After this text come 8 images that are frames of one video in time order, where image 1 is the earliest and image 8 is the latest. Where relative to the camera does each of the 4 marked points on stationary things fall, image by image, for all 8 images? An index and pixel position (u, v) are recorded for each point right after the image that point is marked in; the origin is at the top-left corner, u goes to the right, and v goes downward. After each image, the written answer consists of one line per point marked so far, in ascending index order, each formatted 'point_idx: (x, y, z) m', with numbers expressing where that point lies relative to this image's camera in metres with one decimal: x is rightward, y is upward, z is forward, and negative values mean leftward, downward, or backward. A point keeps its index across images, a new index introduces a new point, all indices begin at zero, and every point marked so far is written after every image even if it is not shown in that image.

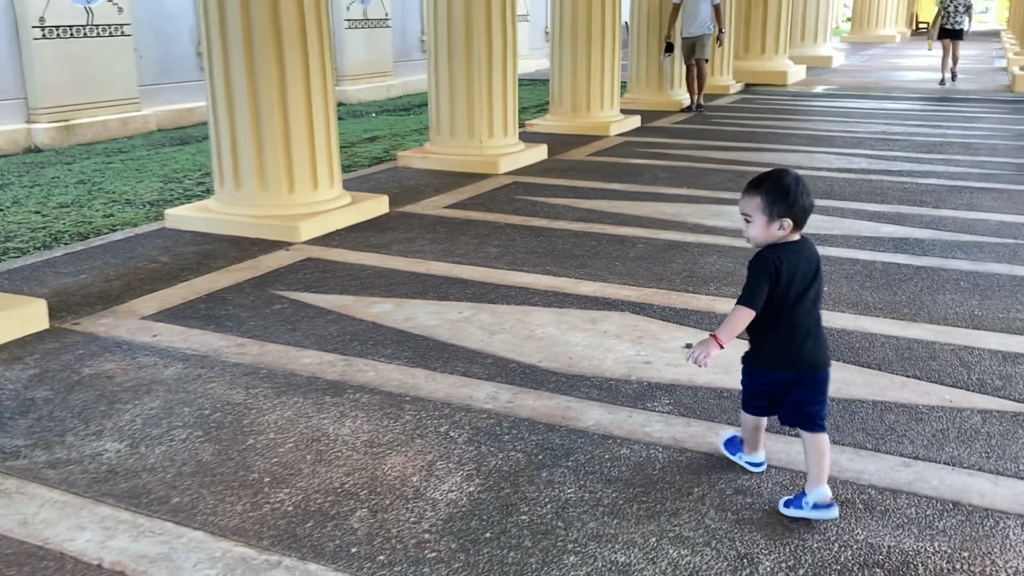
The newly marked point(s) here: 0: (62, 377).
0: (-1.6, -0.3, +3.4) m
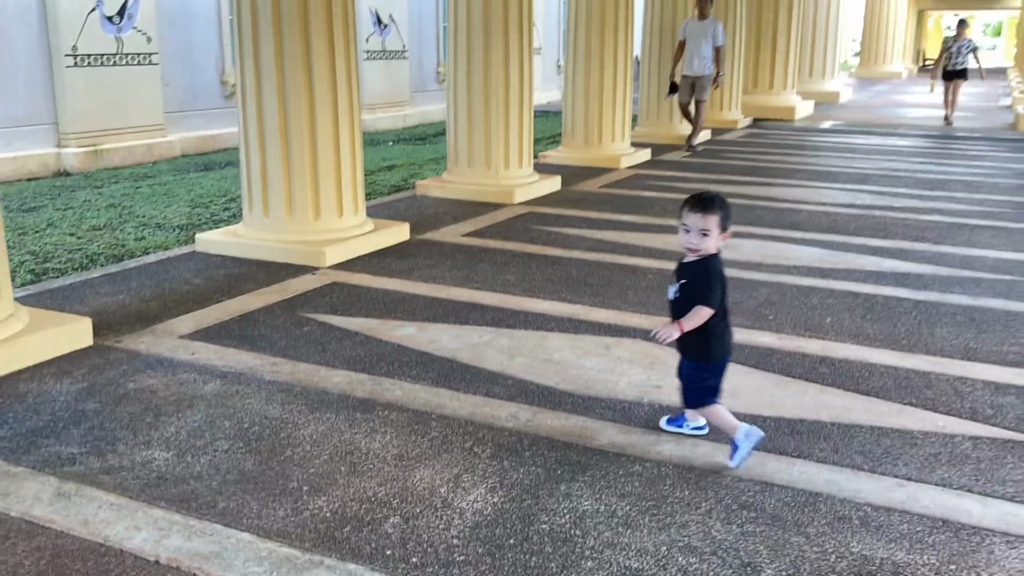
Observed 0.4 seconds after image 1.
0: (-1.5, -0.4, +3.6) m
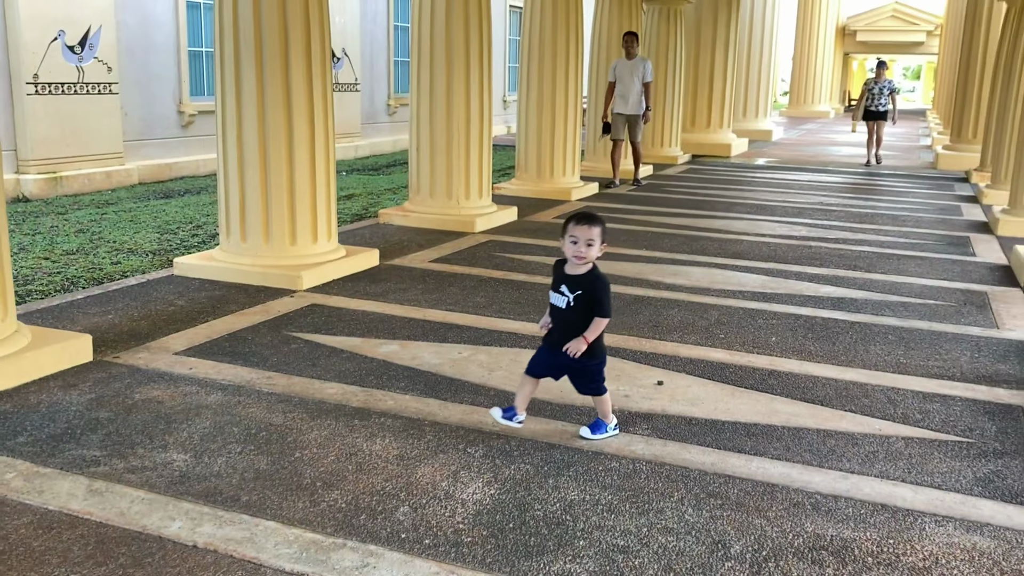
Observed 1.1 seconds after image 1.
0: (-1.6, -0.5, +3.8) m
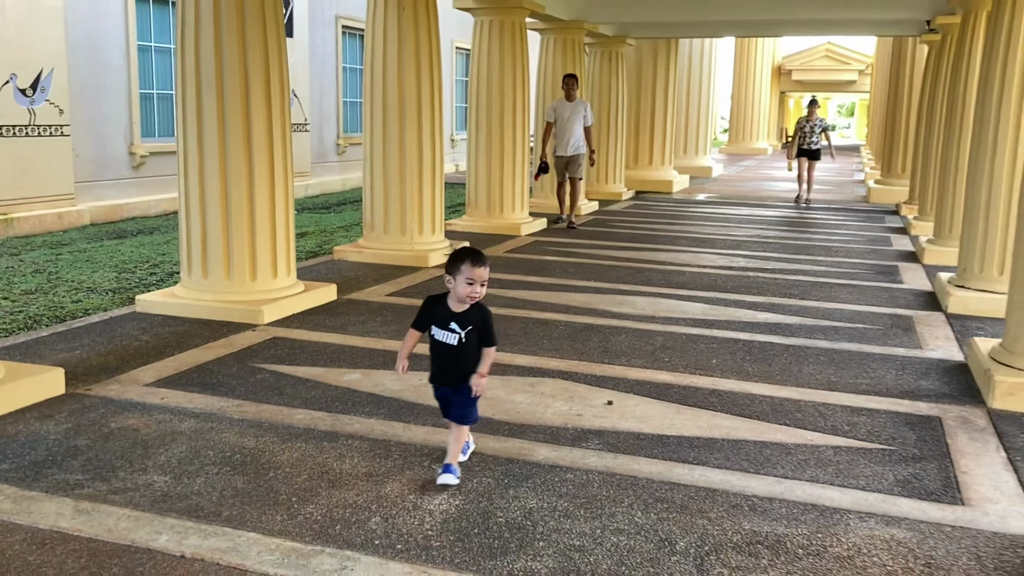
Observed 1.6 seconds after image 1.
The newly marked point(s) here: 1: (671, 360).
0: (-1.8, -0.6, +4.0) m
1: (+0.9, -0.4, +5.4) m
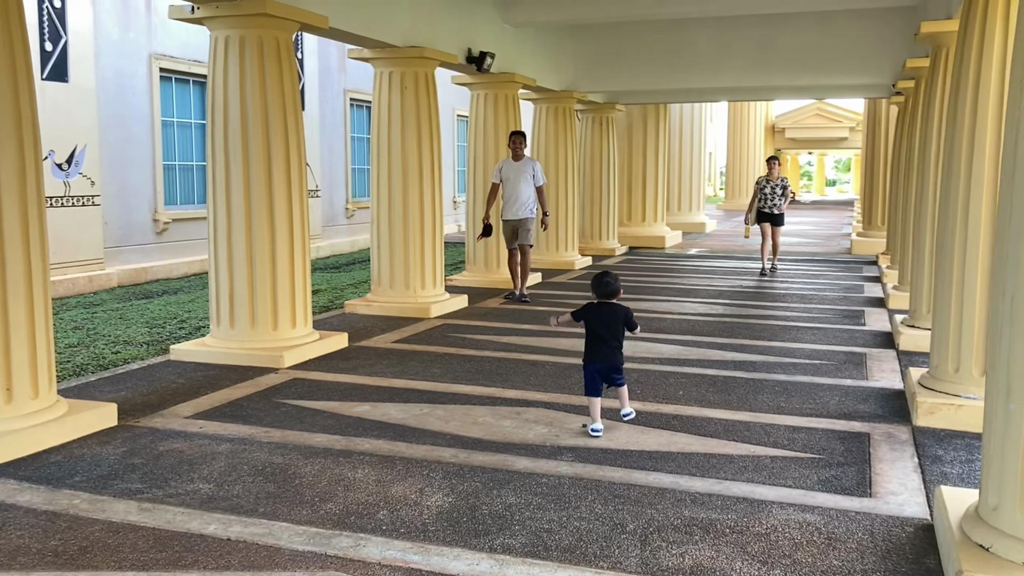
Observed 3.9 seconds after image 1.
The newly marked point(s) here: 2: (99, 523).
0: (-1.8, -0.8, +4.8) m
1: (+0.8, -0.7, +6.2) m
2: (-1.6, -0.9, +3.8) m
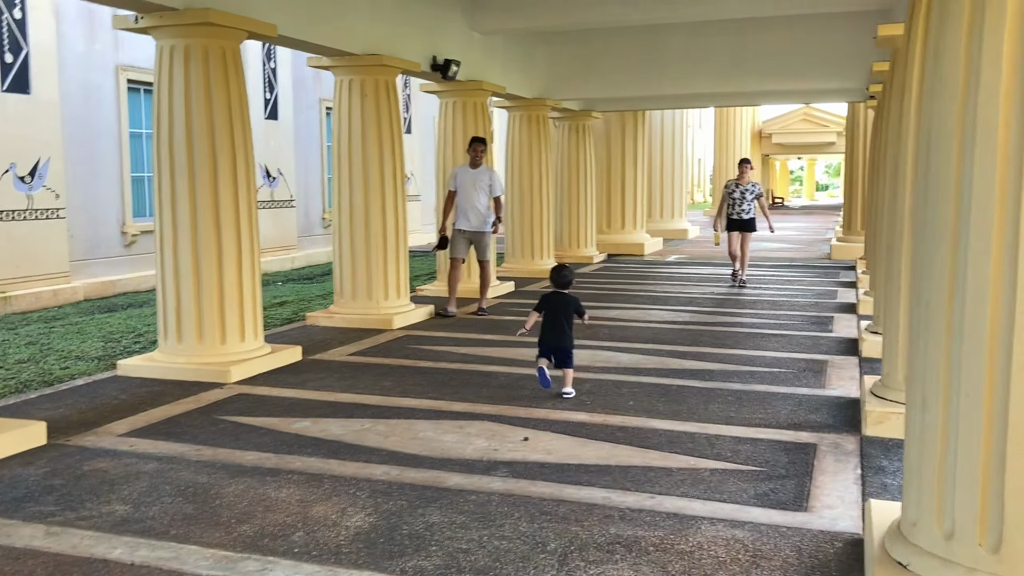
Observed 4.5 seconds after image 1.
0: (-2.1, -0.9, +4.6) m
1: (+0.5, -0.7, +6.1) m
2: (-2.0, -1.0, +3.7) m
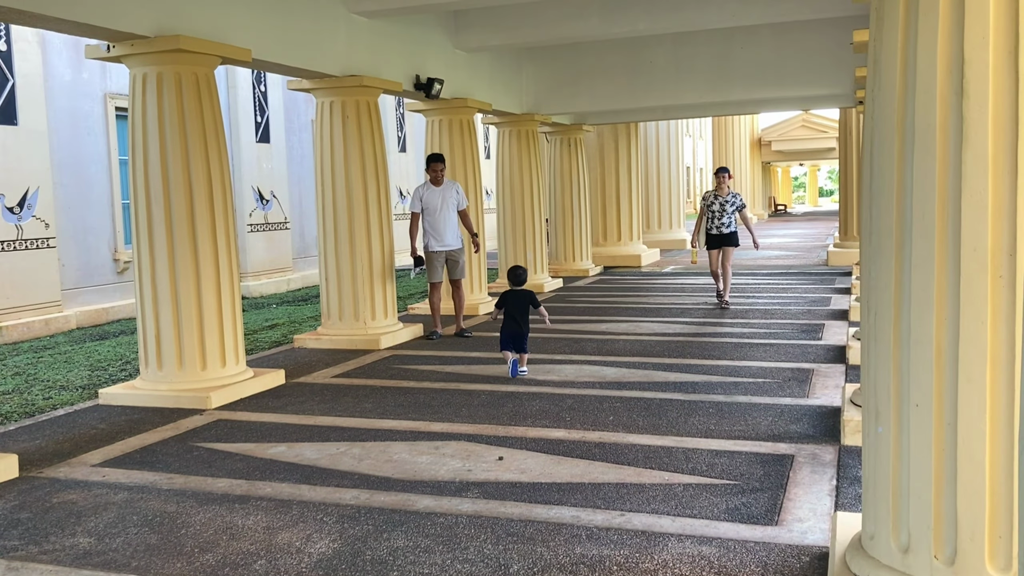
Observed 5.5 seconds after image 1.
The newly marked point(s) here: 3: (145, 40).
0: (-2.3, -1.0, +4.6) m
1: (+0.4, -0.8, +6.0) m
2: (-2.1, -1.1, +3.6) m
3: (-2.5, +1.7, +6.5) m
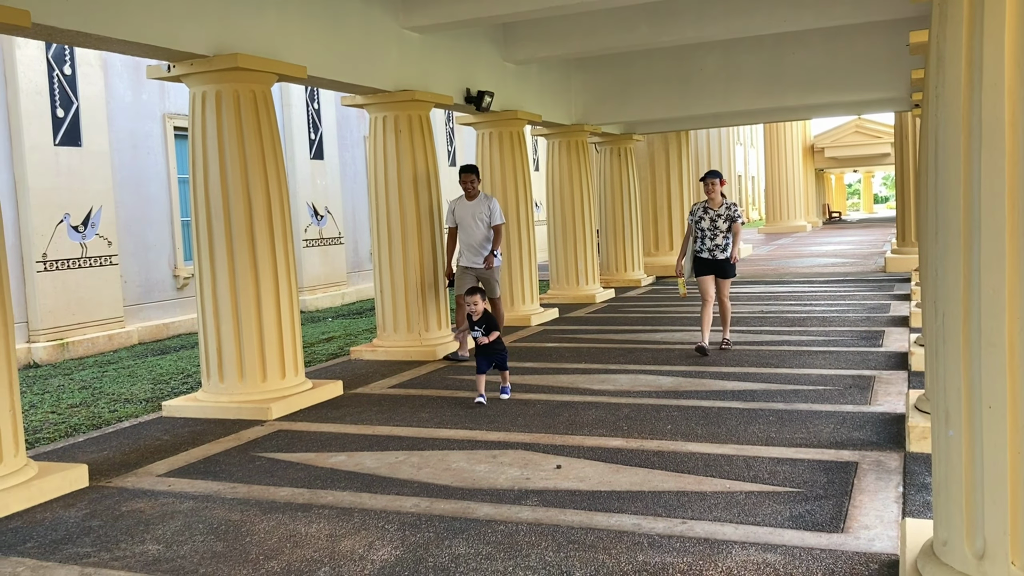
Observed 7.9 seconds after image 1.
0: (-2.0, -1.1, +4.7) m
1: (+0.7, -0.9, +6.0) m
2: (-1.9, -1.2, +3.7) m
3: (-2.1, +1.6, +6.6) m
